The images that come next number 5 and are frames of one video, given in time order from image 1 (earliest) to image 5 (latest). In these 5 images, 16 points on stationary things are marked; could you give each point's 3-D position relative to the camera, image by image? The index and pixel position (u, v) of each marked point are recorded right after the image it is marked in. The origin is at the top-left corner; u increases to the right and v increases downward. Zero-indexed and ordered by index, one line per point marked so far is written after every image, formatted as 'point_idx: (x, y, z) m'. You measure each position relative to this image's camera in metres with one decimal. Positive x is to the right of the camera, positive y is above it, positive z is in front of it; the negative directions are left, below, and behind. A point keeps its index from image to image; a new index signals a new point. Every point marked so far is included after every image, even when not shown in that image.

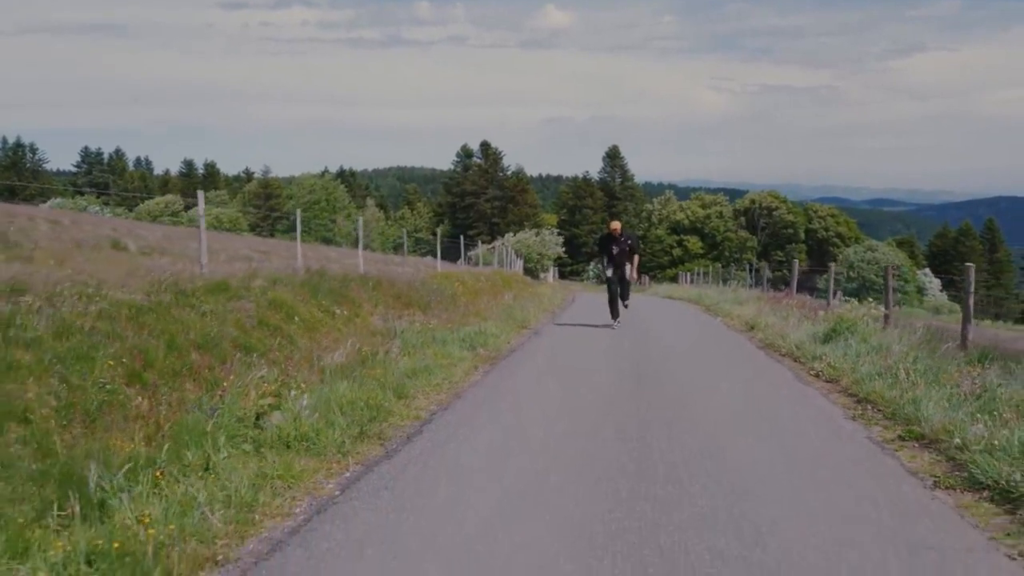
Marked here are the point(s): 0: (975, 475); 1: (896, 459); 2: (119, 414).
0: (+2.9, -1.1, +6.0) m
1: (+2.7, -1.2, +6.9) m
2: (-2.8, -0.9, +7.0) m
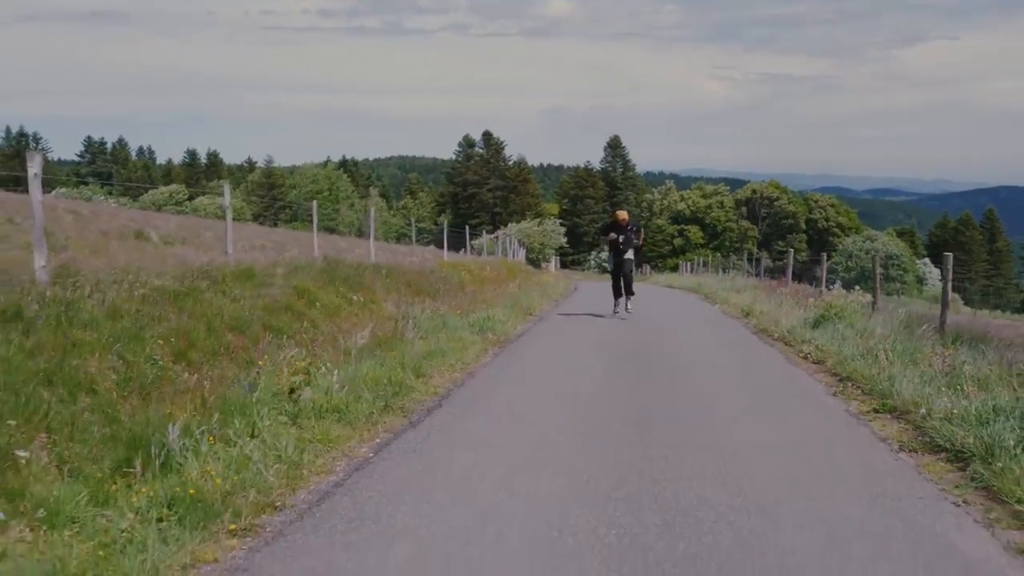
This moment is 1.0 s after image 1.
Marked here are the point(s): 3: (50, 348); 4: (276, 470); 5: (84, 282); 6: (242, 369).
0: (+3.0, -1.0, +6.8) m
1: (+2.8, -1.1, +7.6) m
2: (-2.7, -0.8, +7.8) m
3: (-3.5, -0.5, +7.4) m
4: (-1.5, -1.2, +6.2) m
5: (-4.1, +0.1, +9.2) m
6: (-2.5, -0.7, +8.8) m
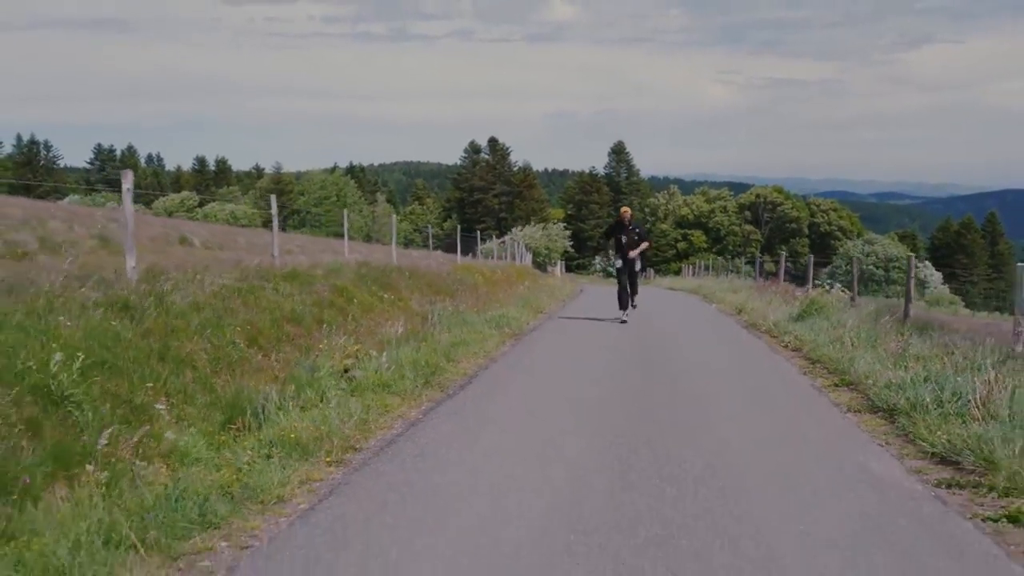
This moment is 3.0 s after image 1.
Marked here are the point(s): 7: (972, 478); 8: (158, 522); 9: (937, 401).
0: (+3.2, -1.0, +8.4) m
1: (+3.0, -1.0, +9.2) m
2: (-2.6, -0.7, +9.4) m
3: (-3.3, -0.4, +9.0) m
4: (-1.3, -1.1, +7.8) m
5: (-3.9, +0.1, +10.9) m
6: (-2.3, -0.7, +10.4) m
7: (+2.8, -1.2, +6.0) m
8: (-1.9, -1.2, +5.1) m
9: (+3.4, -0.9, +7.6) m
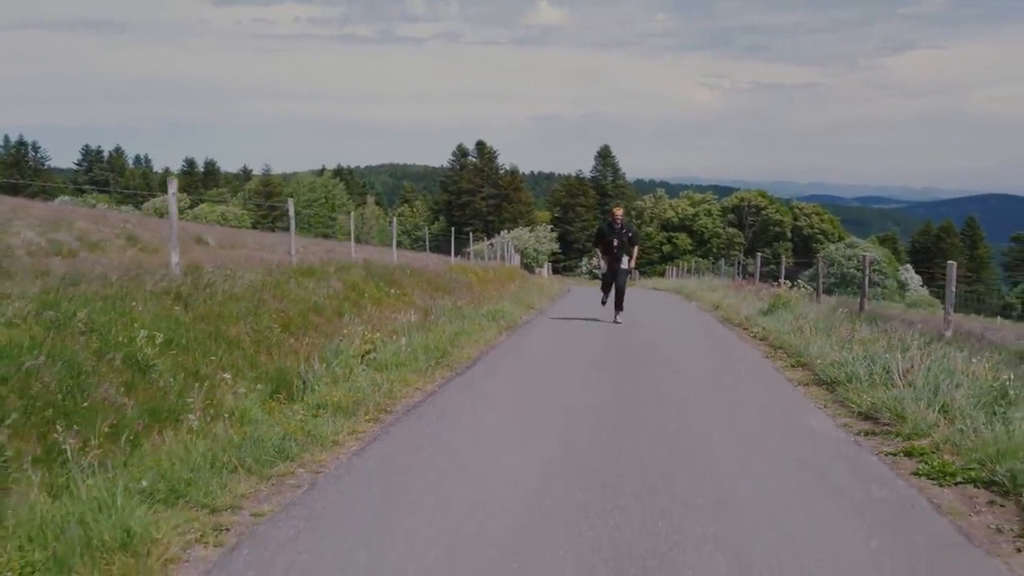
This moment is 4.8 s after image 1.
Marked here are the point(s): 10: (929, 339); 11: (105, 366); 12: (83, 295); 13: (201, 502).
0: (+3.2, -0.9, +9.9) m
1: (+3.0, -1.0, +10.8) m
2: (-2.5, -0.6, +10.9) m
3: (-3.3, -0.3, +10.4) m
4: (-1.3, -1.0, +9.3) m
5: (-3.9, +0.2, +12.3) m
6: (-2.3, -0.6, +11.9) m
7: (+2.9, -1.1, +7.5) m
8: (-1.8, -1.1, +6.5) m
9: (+3.4, -0.8, +9.2) m
10: (+4.4, -0.5, +10.1) m
11: (-3.2, -0.6, +7.6) m
12: (-4.1, -0.1, +9.2) m
13: (-1.8, -1.2, +5.5) m
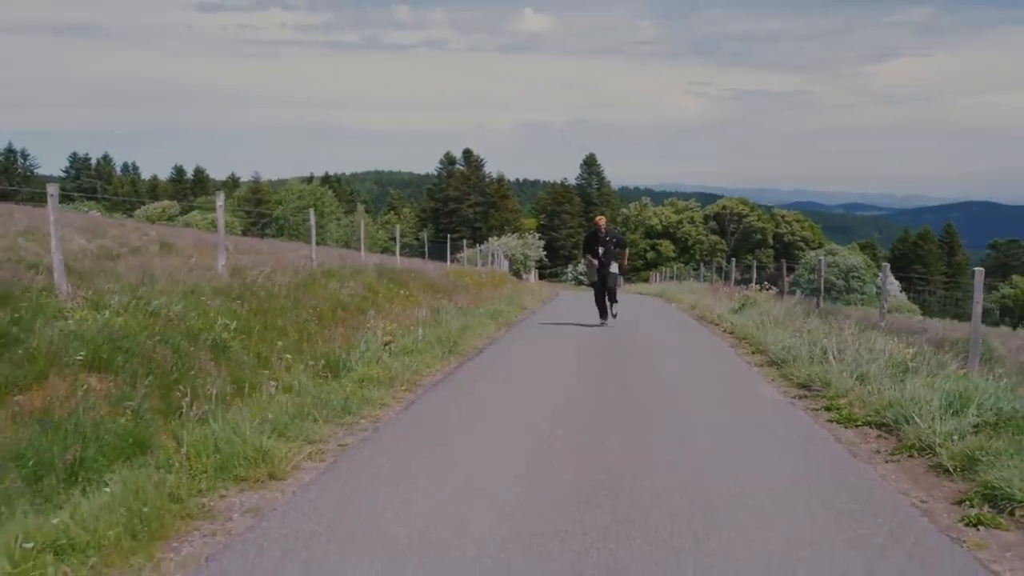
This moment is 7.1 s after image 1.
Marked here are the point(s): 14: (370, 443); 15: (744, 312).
0: (+3.2, -0.9, +11.9) m
1: (+3.1, -0.9, +12.8) m
2: (-2.5, -0.6, +12.8) m
3: (-3.2, -0.3, +12.3) m
4: (-1.2, -1.0, +11.2) m
5: (-3.9, +0.2, +14.2) m
6: (-2.2, -0.6, +13.8) m
7: (+3.0, -1.0, +9.5) m
8: (-1.7, -1.1, +8.5) m
9: (+3.5, -0.8, +11.2) m
10: (+4.4, -0.5, +12.2) m
11: (-3.1, -0.6, +9.5) m
12: (-4.0, 0.0, +11.1) m
13: (-1.6, -1.2, +7.4) m
14: (-1.1, -1.2, +7.5) m
15: (+4.4, -0.5, +18.3) m
